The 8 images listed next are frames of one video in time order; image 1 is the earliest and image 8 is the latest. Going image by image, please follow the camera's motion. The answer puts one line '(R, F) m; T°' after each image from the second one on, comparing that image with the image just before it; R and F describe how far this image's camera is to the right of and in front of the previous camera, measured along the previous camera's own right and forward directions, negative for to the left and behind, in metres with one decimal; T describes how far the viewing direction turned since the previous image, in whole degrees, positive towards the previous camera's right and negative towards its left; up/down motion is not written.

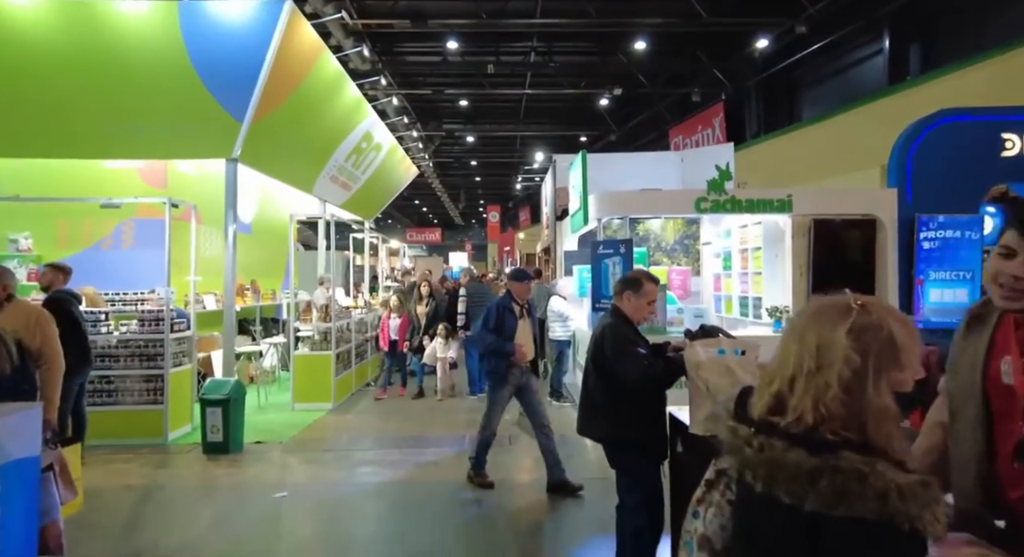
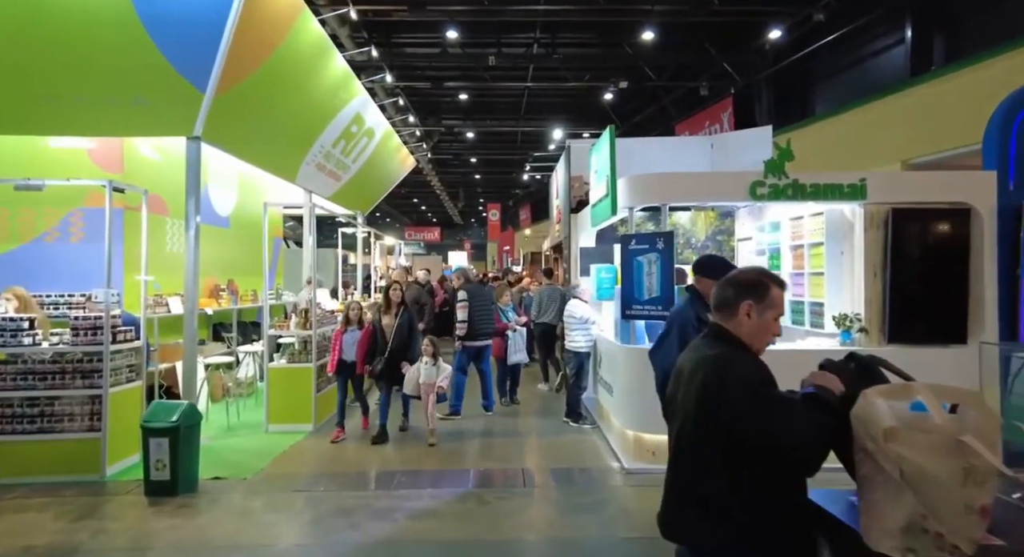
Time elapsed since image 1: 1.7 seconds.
(-0.1, +0.8) m; 0°
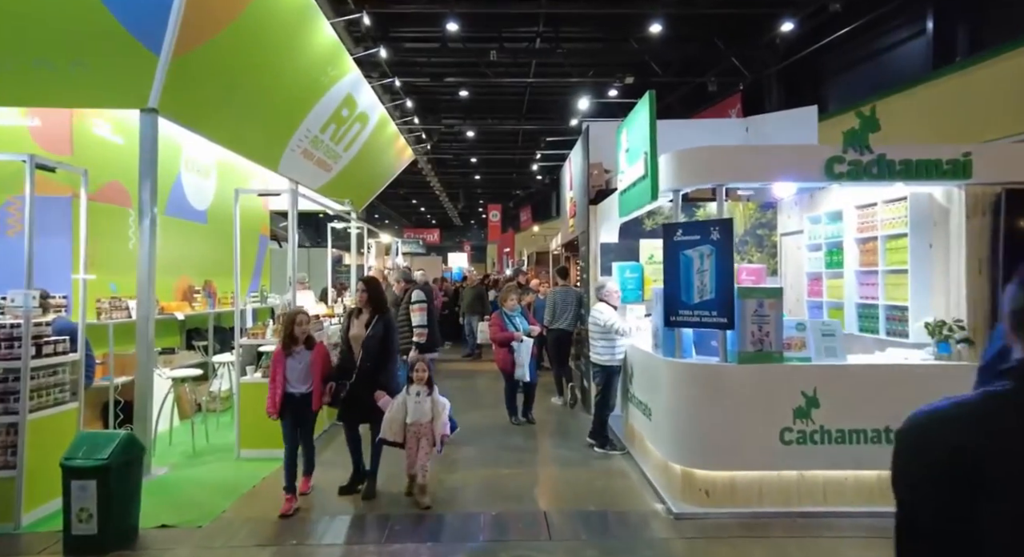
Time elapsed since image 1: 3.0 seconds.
(-0.1, +0.8) m; 0°
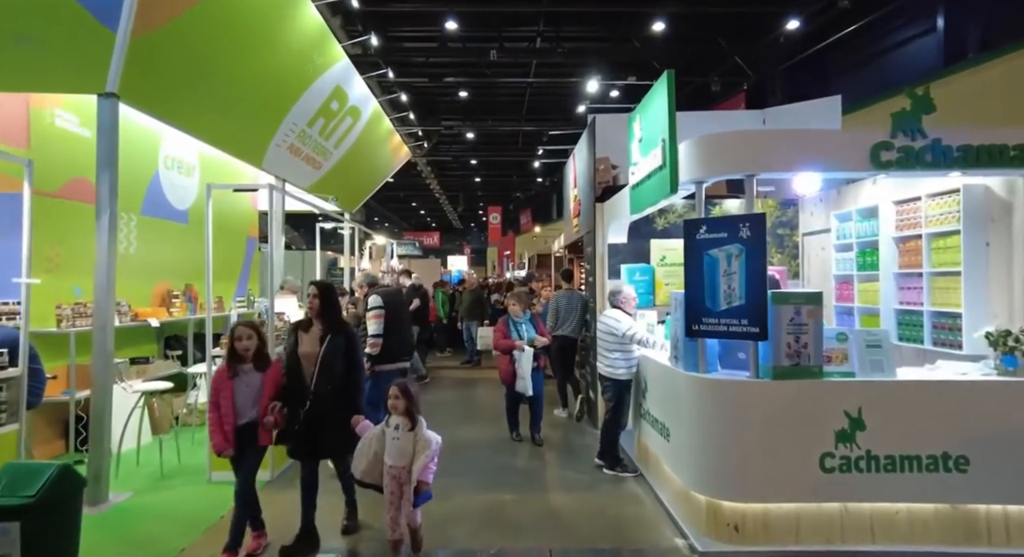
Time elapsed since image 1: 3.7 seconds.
(0.0, +0.4) m; 0°
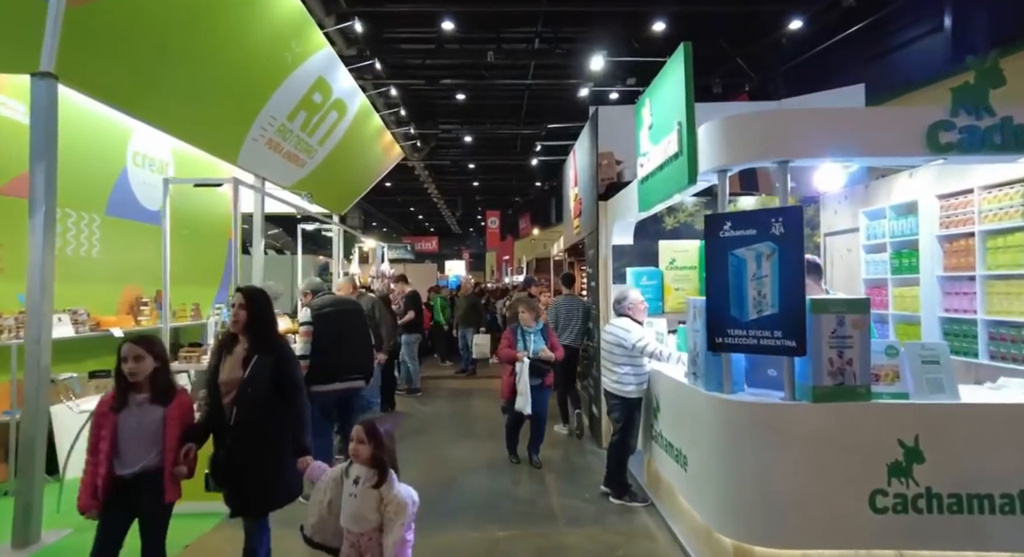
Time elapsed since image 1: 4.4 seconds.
(0.0, +0.4) m; 0°
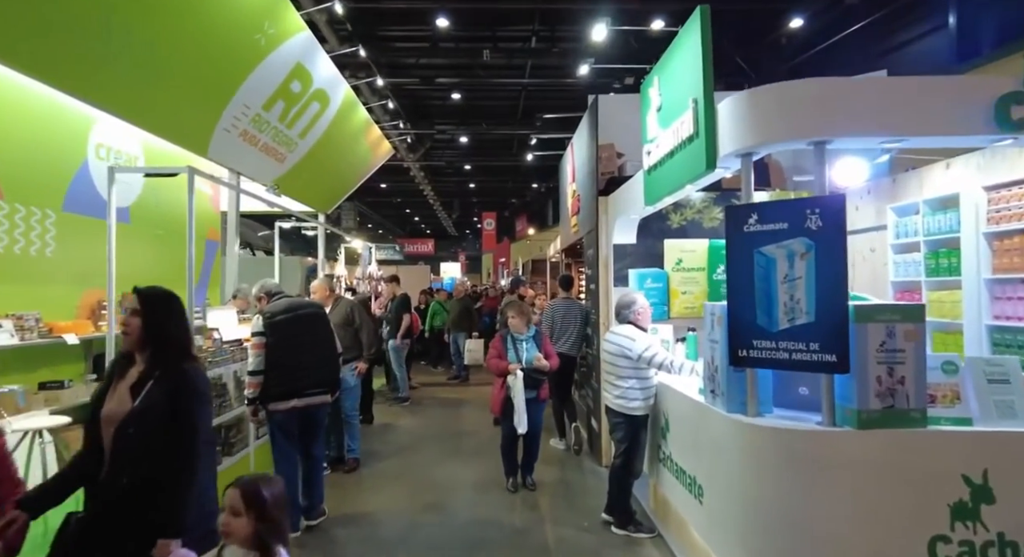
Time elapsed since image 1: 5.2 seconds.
(0.0, +0.4) m; 0°
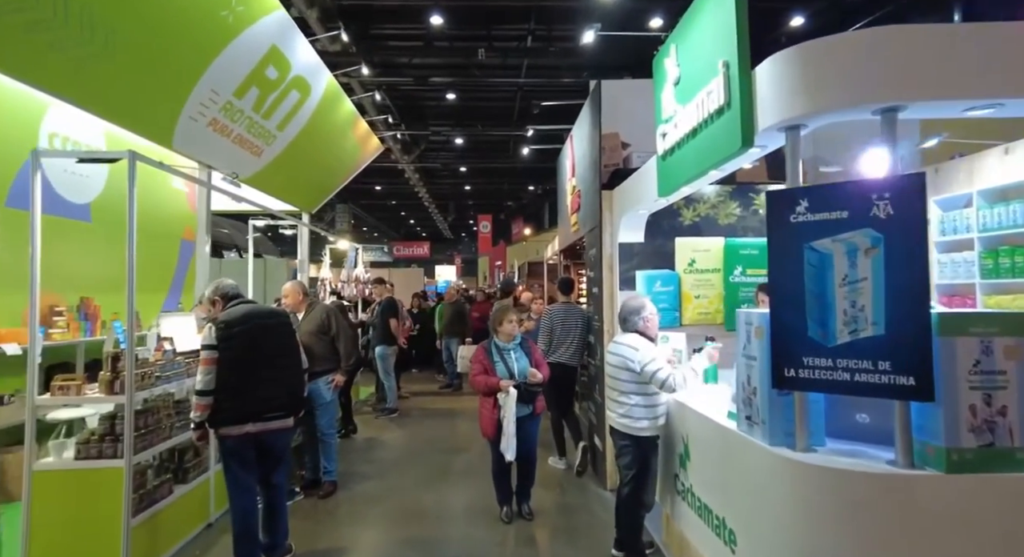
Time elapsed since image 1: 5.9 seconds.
(0.0, +0.4) m; 0°
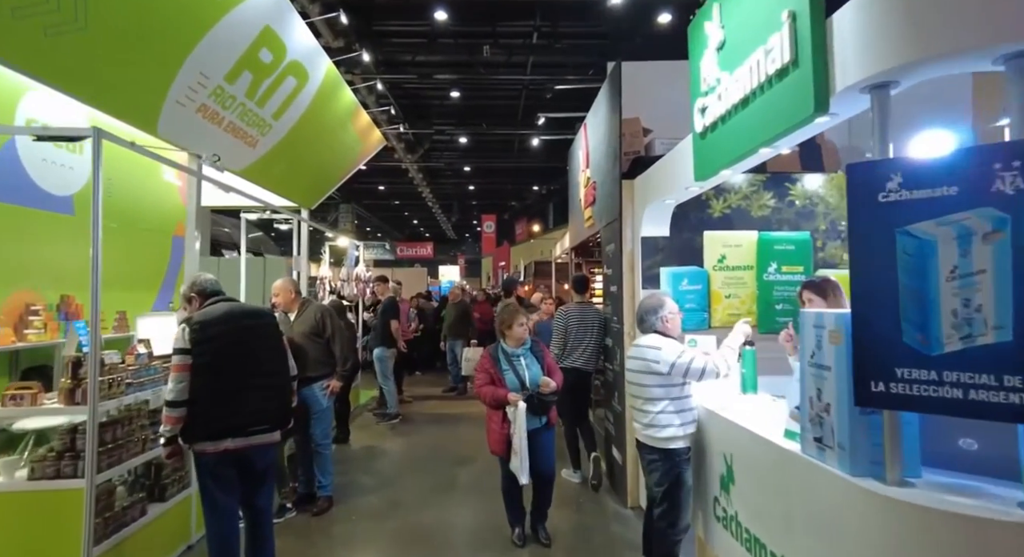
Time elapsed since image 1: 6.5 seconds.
(-0.1, +0.3) m; 0°
